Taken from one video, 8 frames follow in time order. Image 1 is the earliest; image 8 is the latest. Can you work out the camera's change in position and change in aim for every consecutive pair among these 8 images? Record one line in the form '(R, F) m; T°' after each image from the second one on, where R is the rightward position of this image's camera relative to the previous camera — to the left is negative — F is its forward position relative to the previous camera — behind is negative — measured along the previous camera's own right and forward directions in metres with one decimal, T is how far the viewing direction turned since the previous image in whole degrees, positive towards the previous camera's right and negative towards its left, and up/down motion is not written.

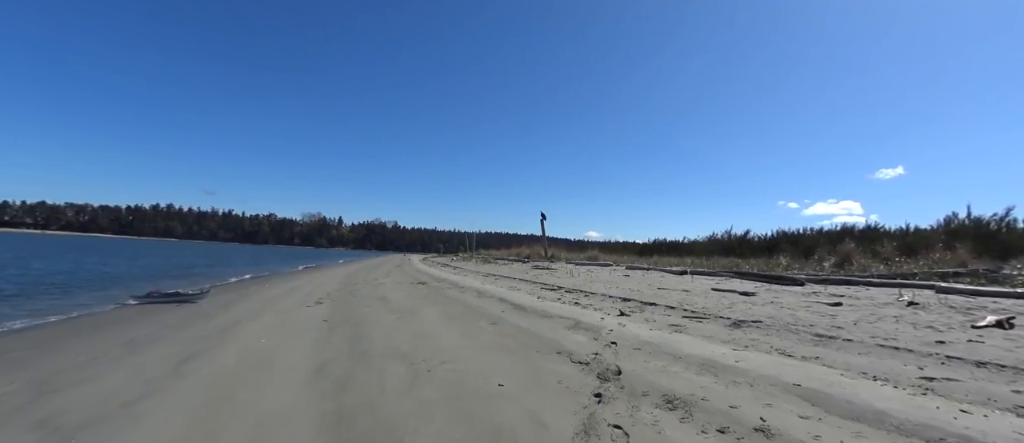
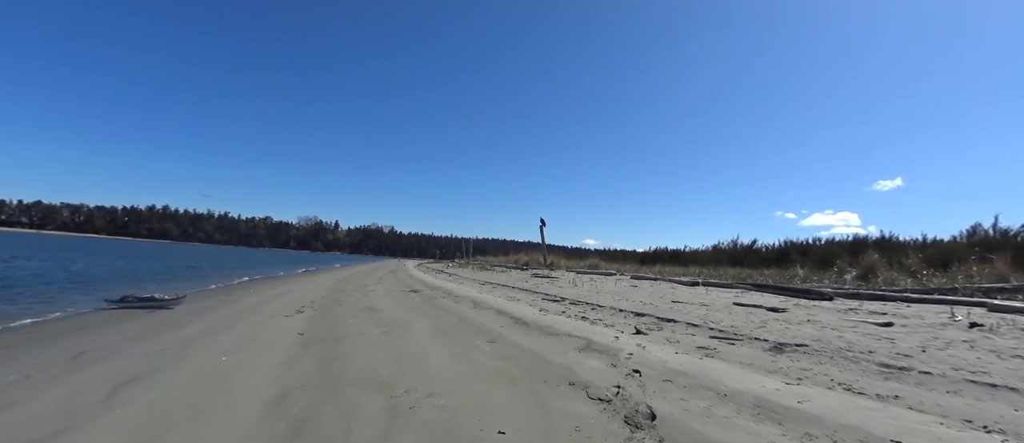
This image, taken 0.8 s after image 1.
(-0.1, +0.8) m; 0°
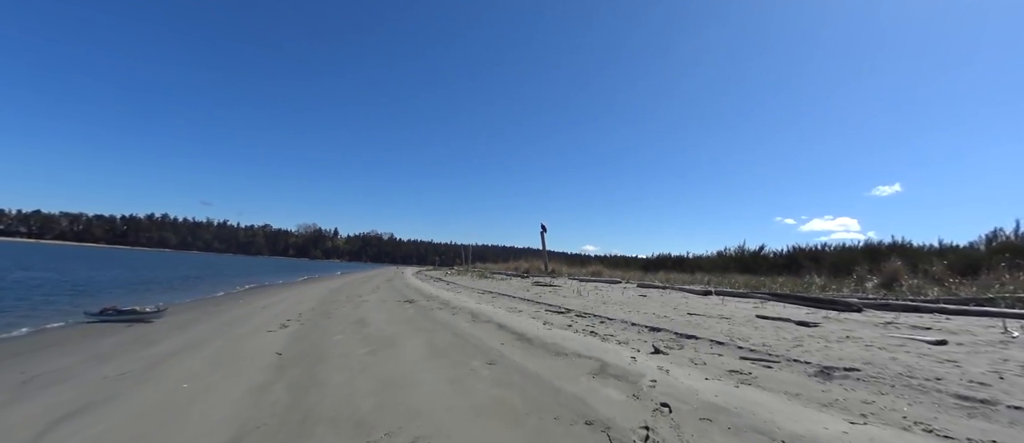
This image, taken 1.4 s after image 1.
(0.0, +0.6) m; 0°
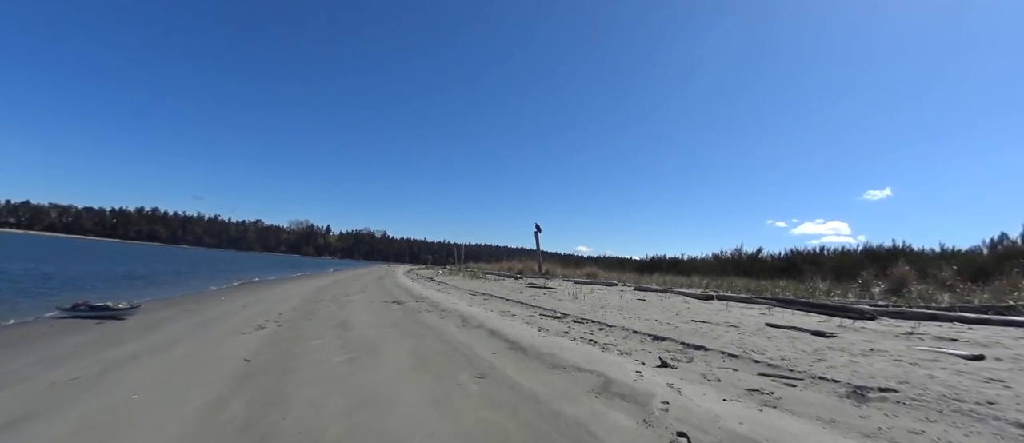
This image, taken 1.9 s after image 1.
(0.0, +0.5) m; +1°
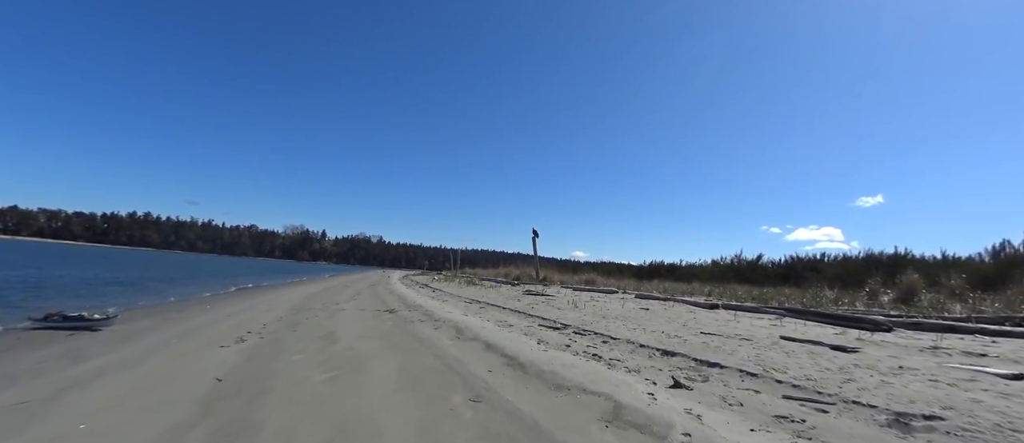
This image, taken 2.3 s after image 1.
(0.0, +0.4) m; +1°
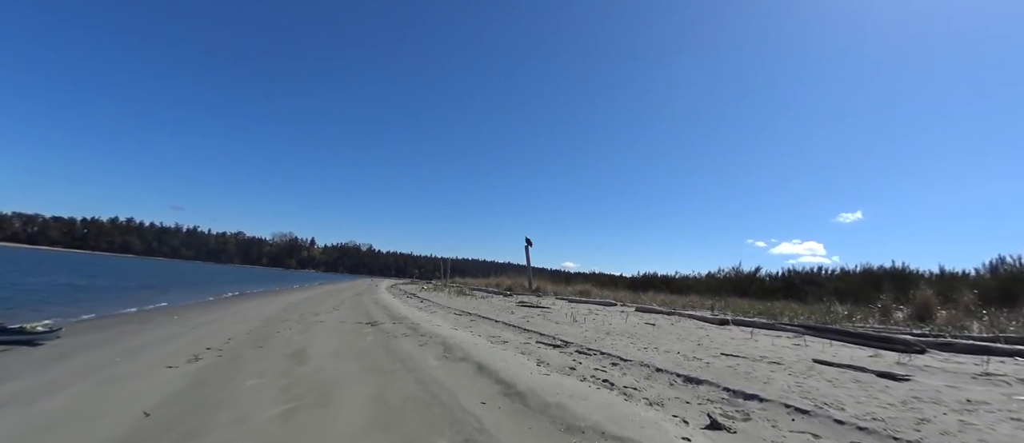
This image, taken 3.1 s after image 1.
(-0.1, +0.7) m; +1°
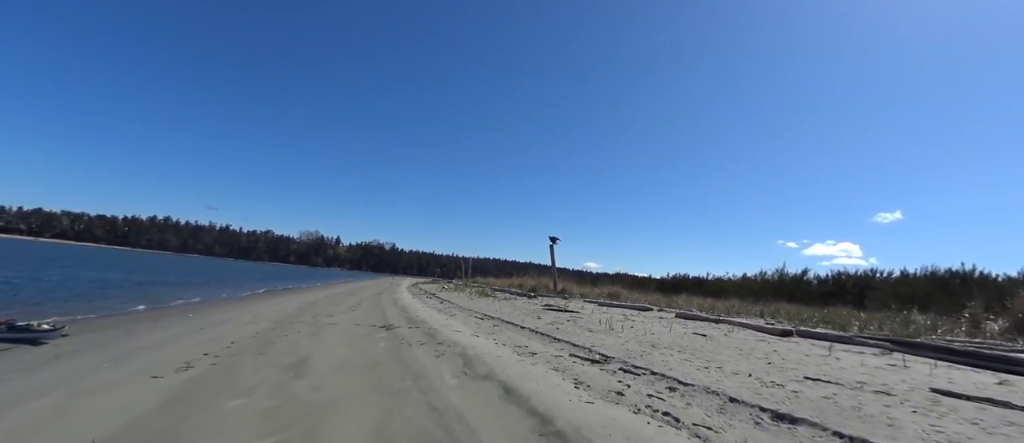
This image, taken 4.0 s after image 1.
(-0.1, +0.9) m; -3°
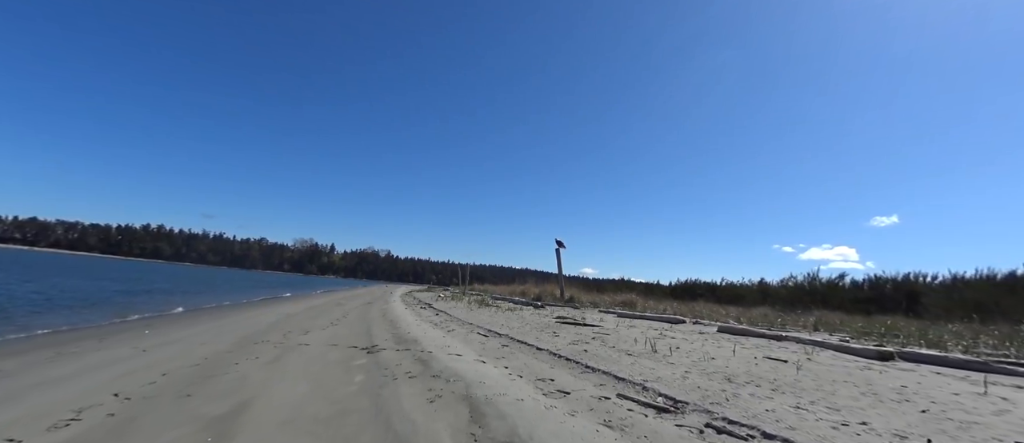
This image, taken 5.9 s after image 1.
(-0.3, +1.7) m; +1°
